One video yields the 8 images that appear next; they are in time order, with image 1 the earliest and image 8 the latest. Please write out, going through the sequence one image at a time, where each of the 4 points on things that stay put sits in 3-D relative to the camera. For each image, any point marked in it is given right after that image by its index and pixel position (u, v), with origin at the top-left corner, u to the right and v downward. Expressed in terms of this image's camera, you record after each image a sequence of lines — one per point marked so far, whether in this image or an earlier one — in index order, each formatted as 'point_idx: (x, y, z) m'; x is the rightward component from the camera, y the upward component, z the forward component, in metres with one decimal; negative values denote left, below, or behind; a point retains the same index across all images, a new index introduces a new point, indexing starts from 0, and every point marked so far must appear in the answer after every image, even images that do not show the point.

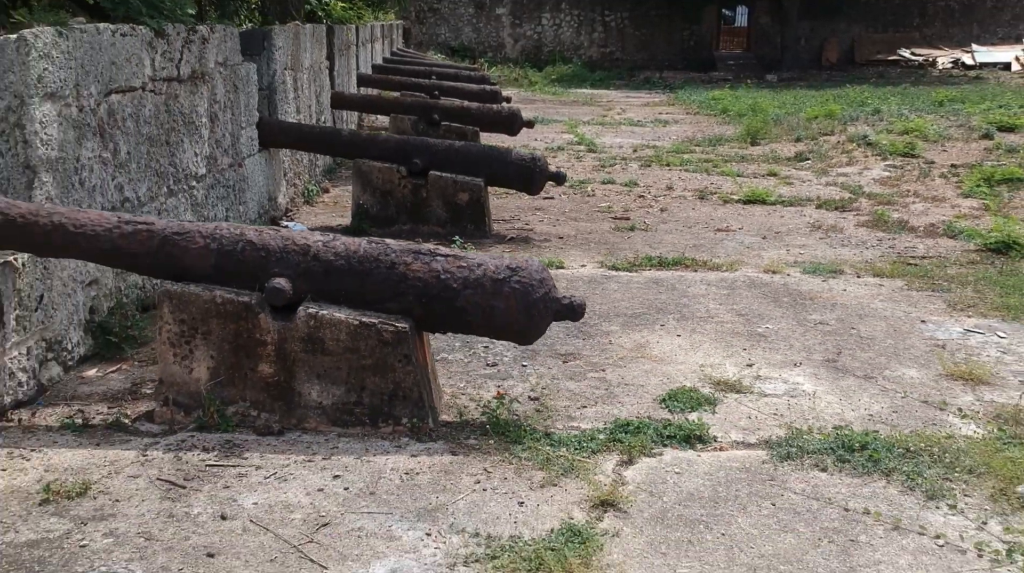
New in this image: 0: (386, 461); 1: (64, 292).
0: (-0.4, -0.5, +3.5) m
1: (-1.7, 0.0, +4.3) m
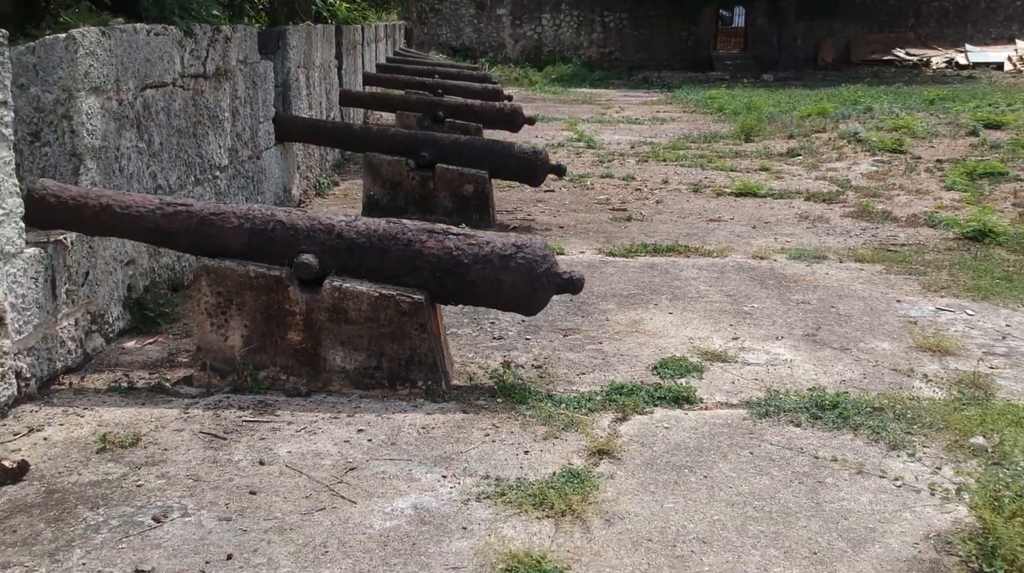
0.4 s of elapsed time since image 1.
0: (-0.4, -0.5, +3.9) m
1: (-1.7, +0.1, +4.7) m
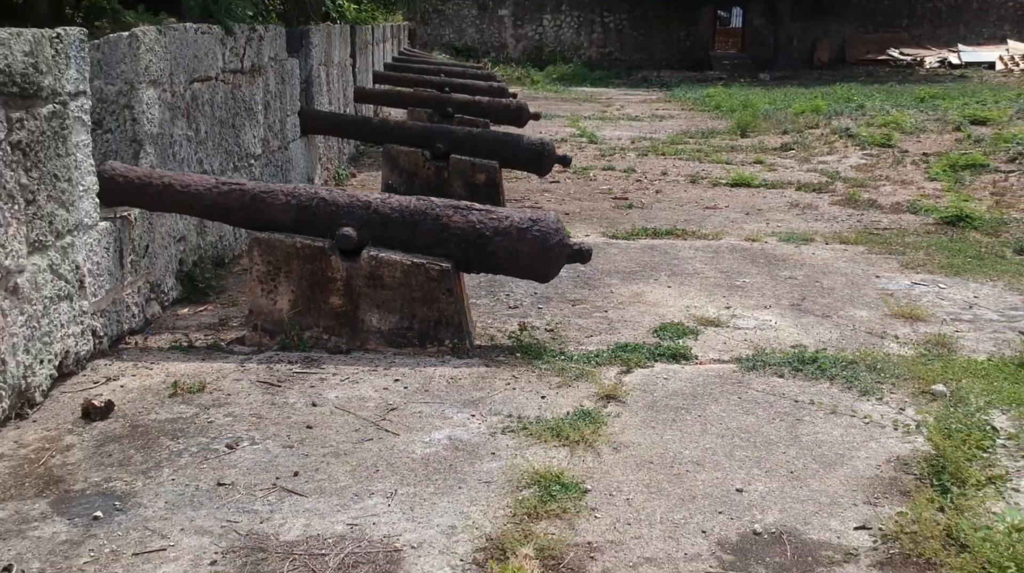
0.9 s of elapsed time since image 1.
0: (-0.3, -0.3, +4.4) m
1: (-1.6, +0.2, +5.2) m
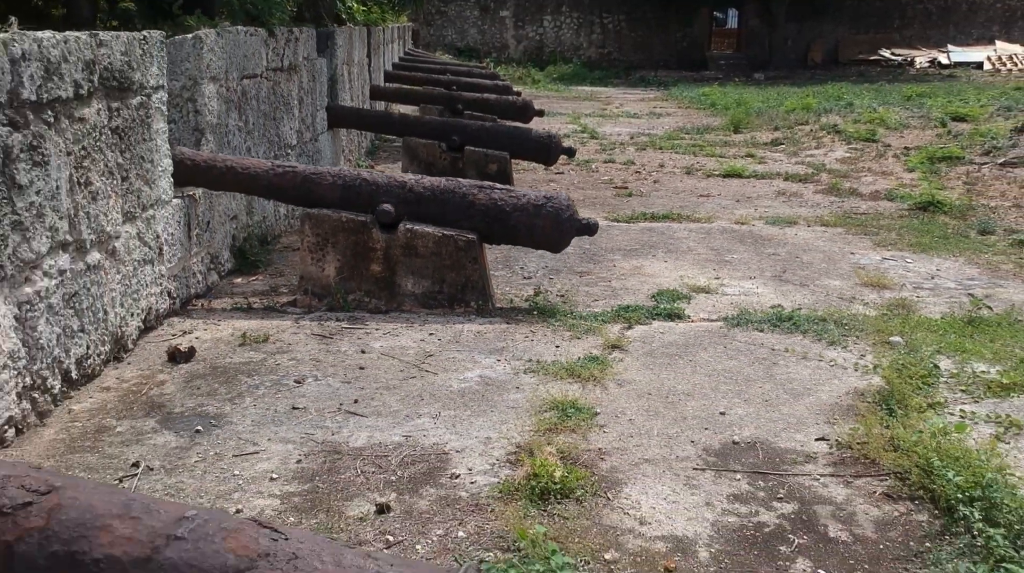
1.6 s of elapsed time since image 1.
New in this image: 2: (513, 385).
0: (-0.2, -0.2, +5.2) m
1: (-1.5, +0.3, +5.9) m
2: (0.0, -0.4, +4.4) m
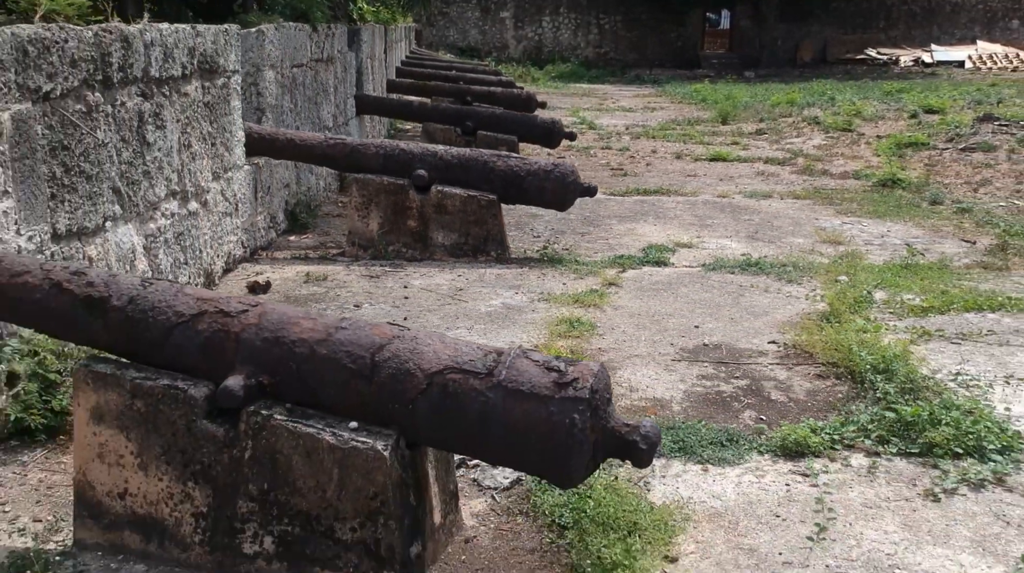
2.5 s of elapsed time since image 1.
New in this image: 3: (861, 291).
0: (-0.1, +0.1, +6.2) m
1: (-1.4, +0.6, +7.0) m
2: (+0.1, -0.1, +5.4) m
3: (+1.7, 0.0, +5.6) m
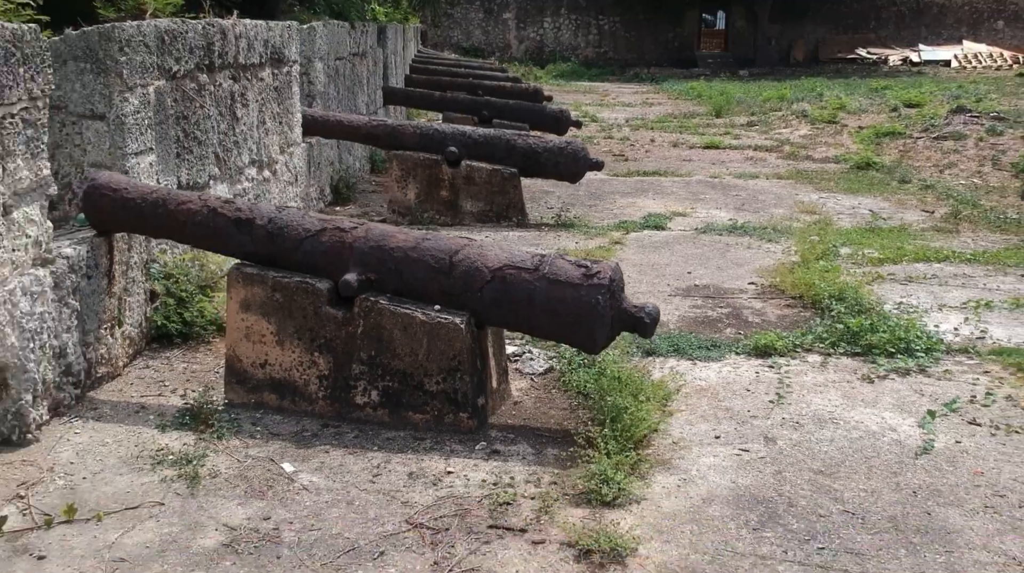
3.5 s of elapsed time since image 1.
0: (0.0, +0.3, +7.2) m
1: (-1.3, +0.9, +8.0) m
2: (+0.2, +0.1, +6.5) m
3: (+1.9, +0.2, +6.7) m
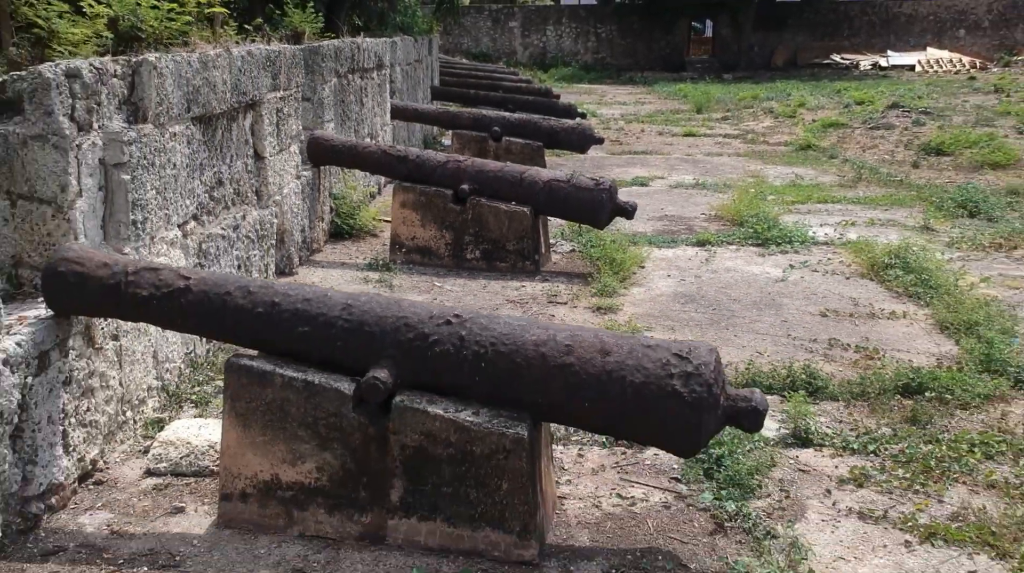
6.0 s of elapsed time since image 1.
0: (+0.2, +0.9, +10.2) m
1: (-1.1, +1.4, +10.9) m
2: (+0.5, +0.7, +9.4) m
3: (+2.1, +0.8, +9.6) m
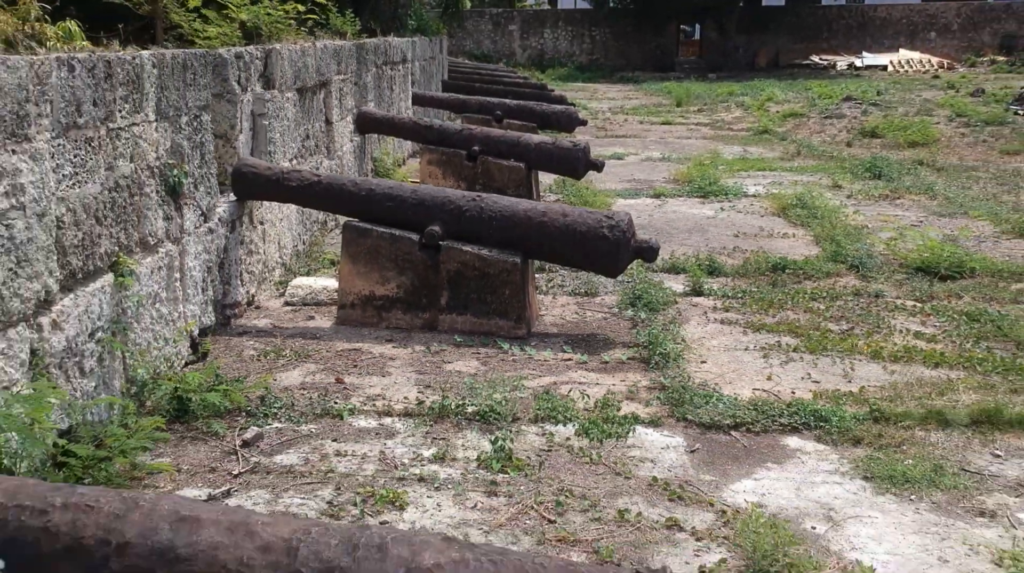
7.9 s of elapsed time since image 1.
0: (+0.2, +1.4, +12.5) m
1: (-1.1, +1.9, +13.2) m
2: (+0.4, +1.2, +11.7) m
3: (+2.1, +1.3, +11.9) m
